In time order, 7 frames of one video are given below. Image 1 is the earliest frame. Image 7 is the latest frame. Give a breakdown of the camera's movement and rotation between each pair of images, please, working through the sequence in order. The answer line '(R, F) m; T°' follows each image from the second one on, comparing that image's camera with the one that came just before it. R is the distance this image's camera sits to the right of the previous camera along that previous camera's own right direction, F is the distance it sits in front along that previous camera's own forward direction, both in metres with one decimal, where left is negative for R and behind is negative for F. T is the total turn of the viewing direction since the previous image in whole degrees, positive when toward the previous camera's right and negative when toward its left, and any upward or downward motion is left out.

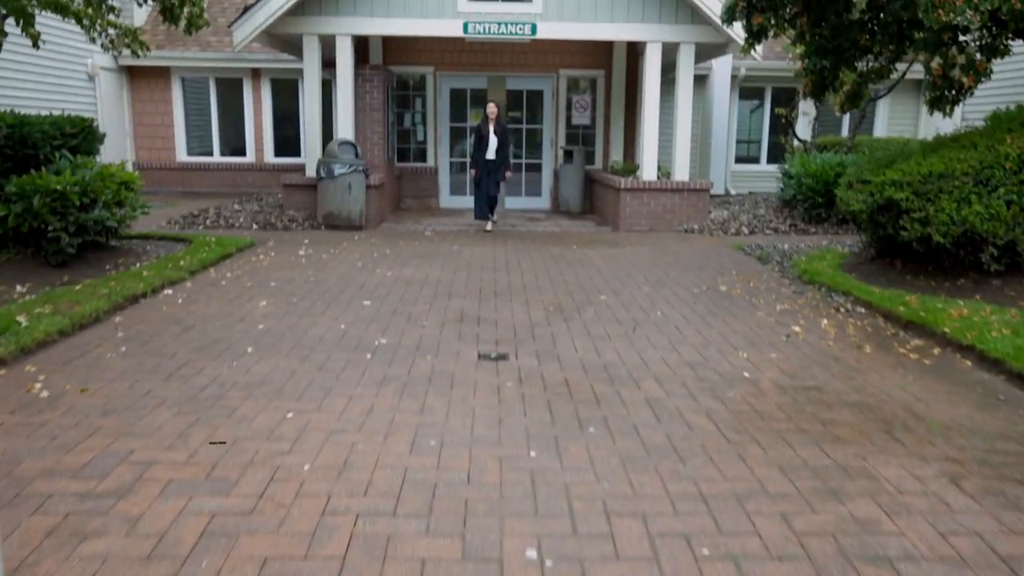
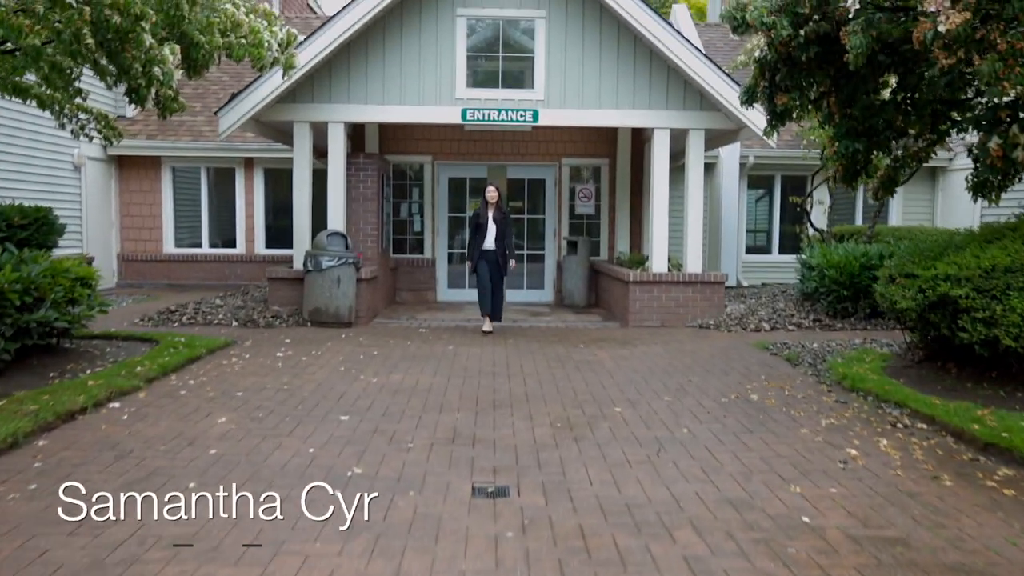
(0.0, +0.9) m; 0°
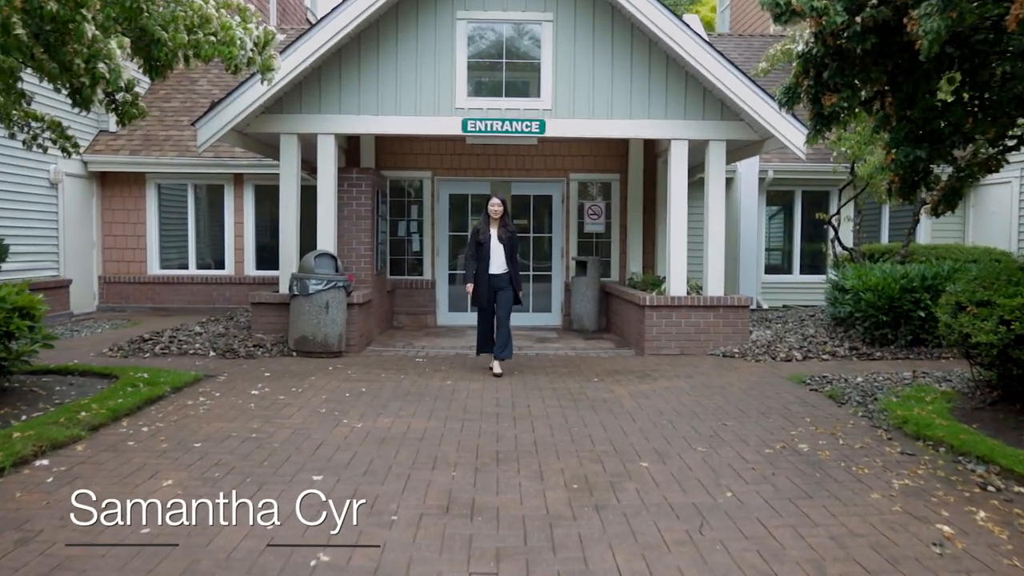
(0.0, +1.0) m; 0°
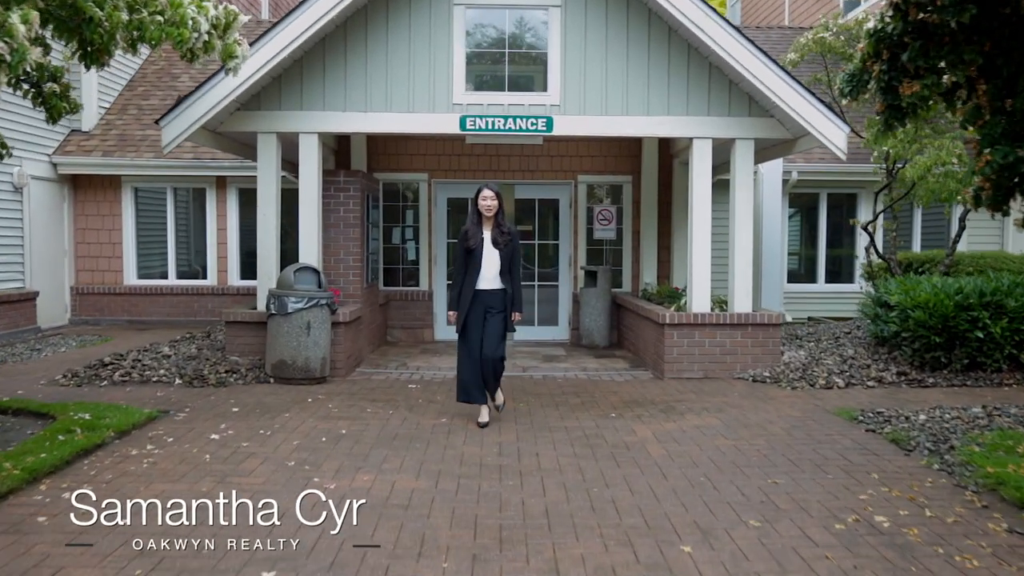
(0.0, +1.2) m; 0°
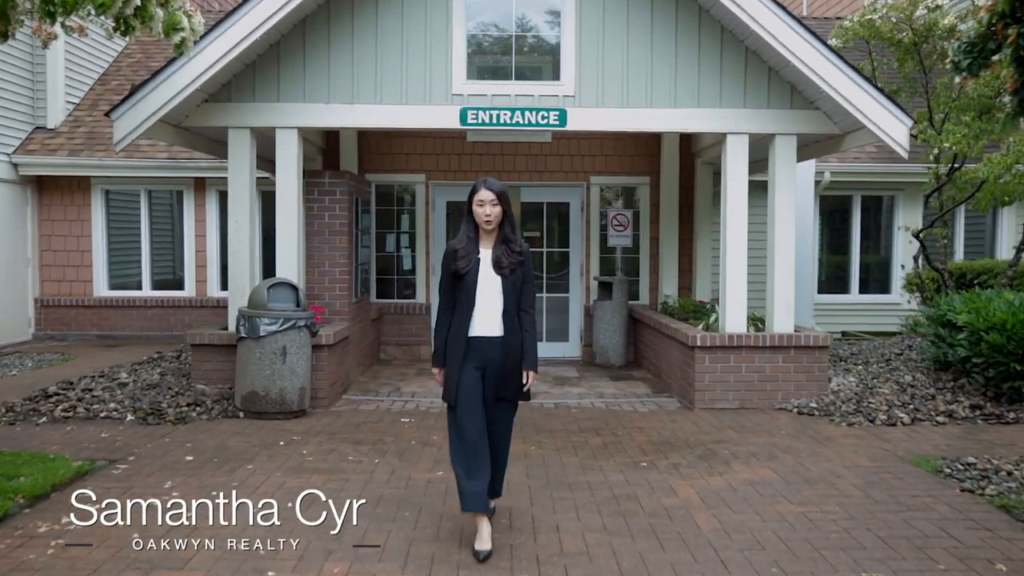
(-0.1, +1.3) m; 0°
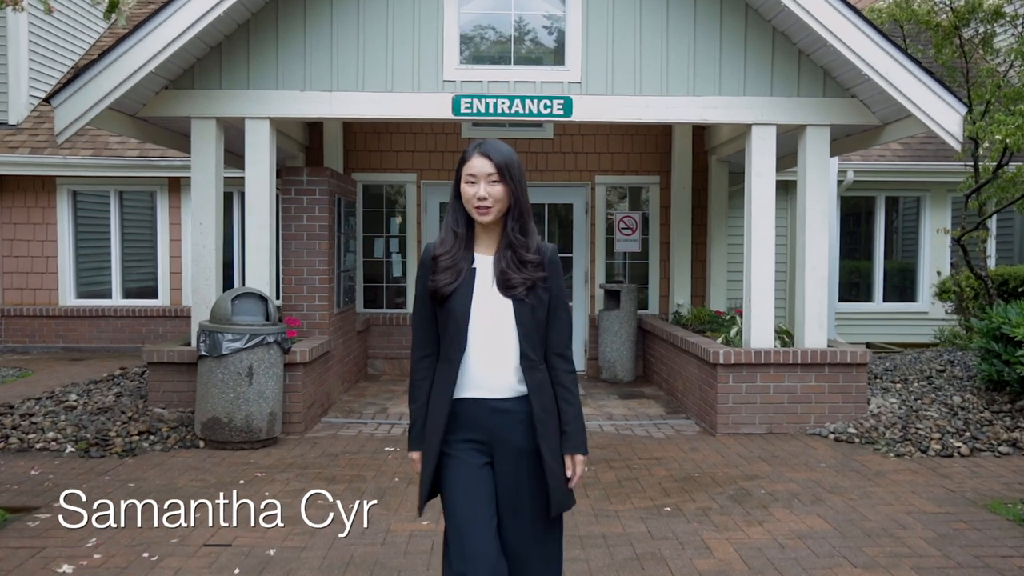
(0.0, +1.0) m; 0°
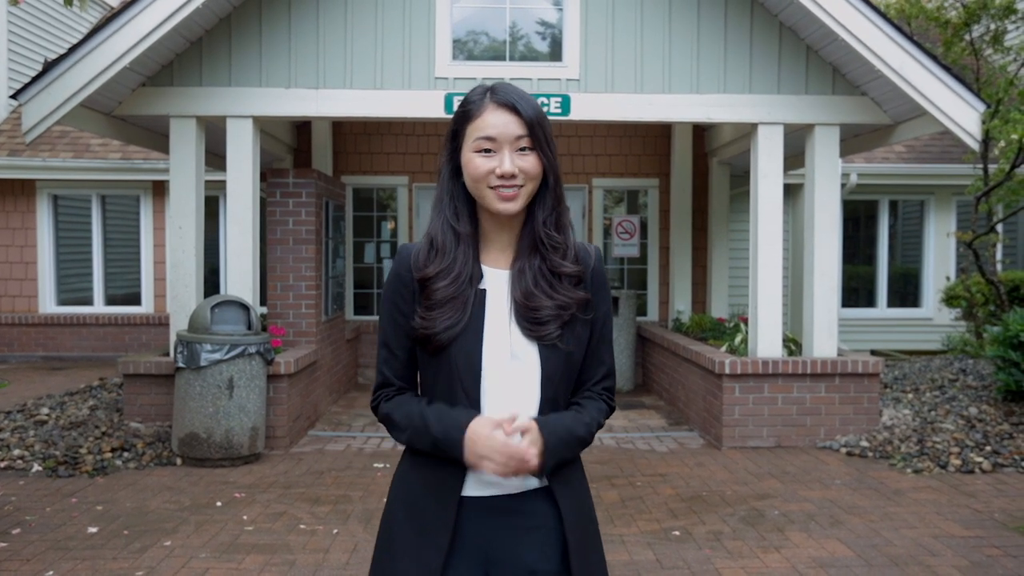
(0.0, +0.4) m; 0°
